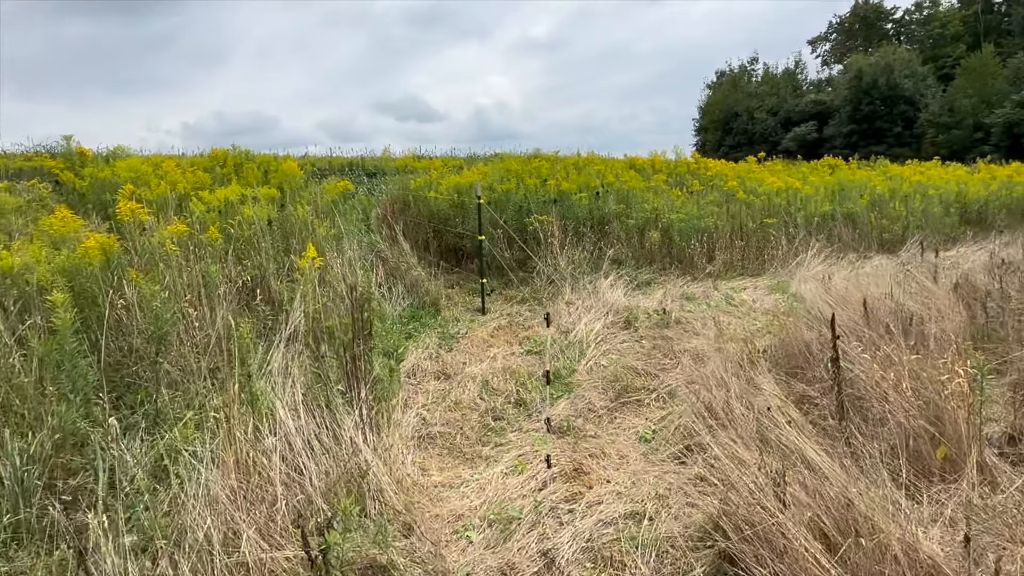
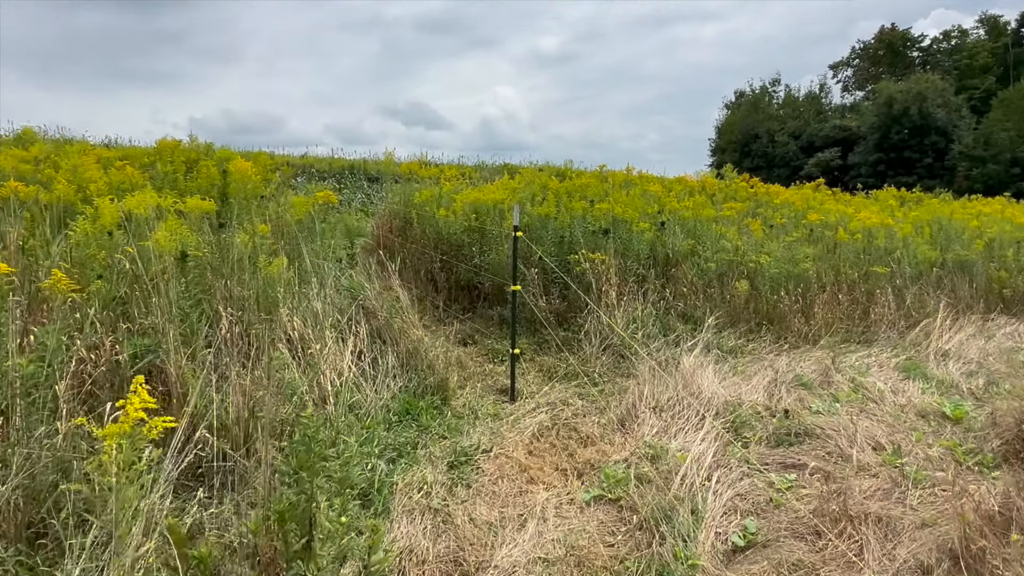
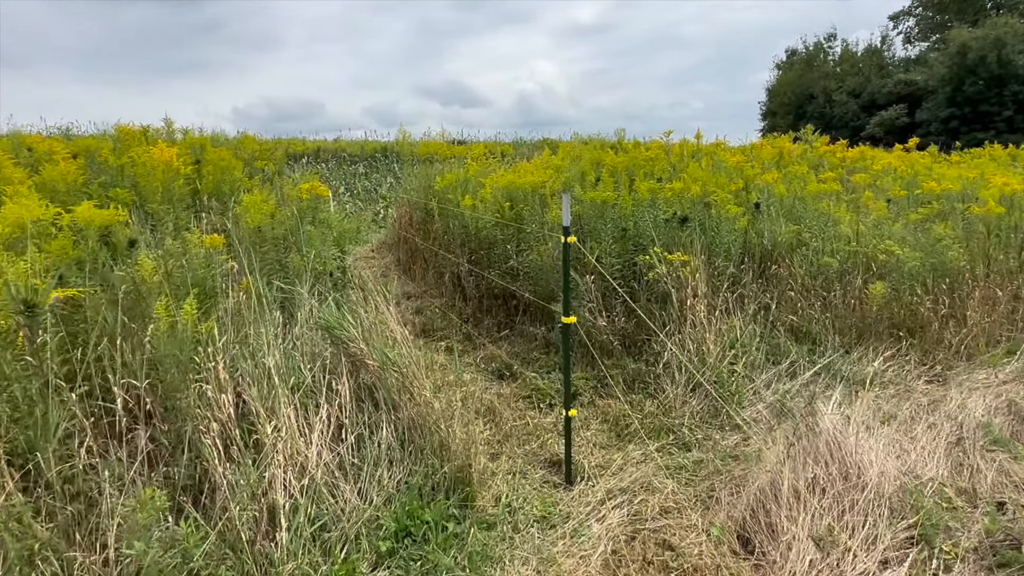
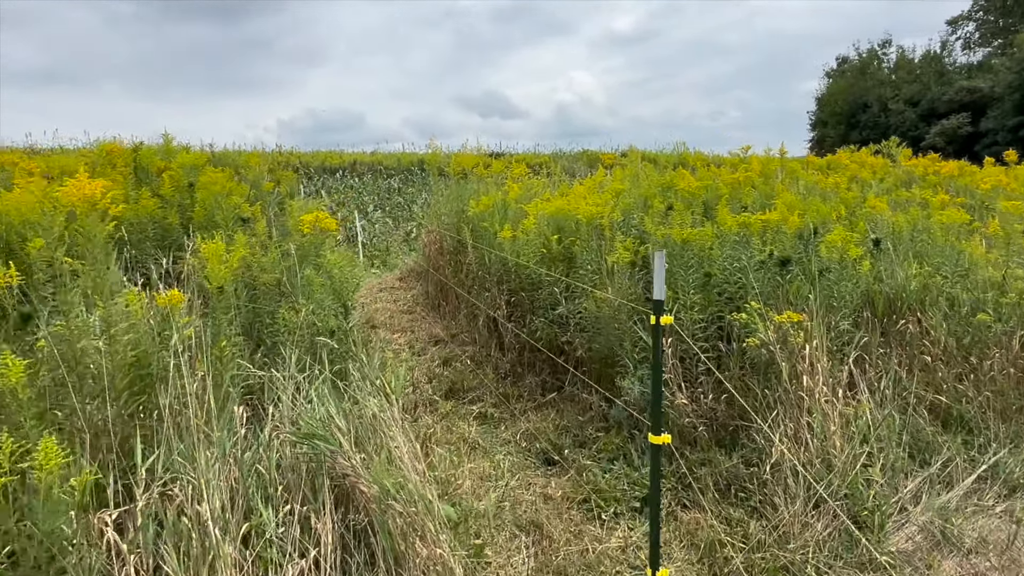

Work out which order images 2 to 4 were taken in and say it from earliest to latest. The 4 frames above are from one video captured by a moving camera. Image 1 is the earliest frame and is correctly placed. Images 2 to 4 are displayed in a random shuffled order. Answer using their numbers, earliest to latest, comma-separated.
2, 3, 4
